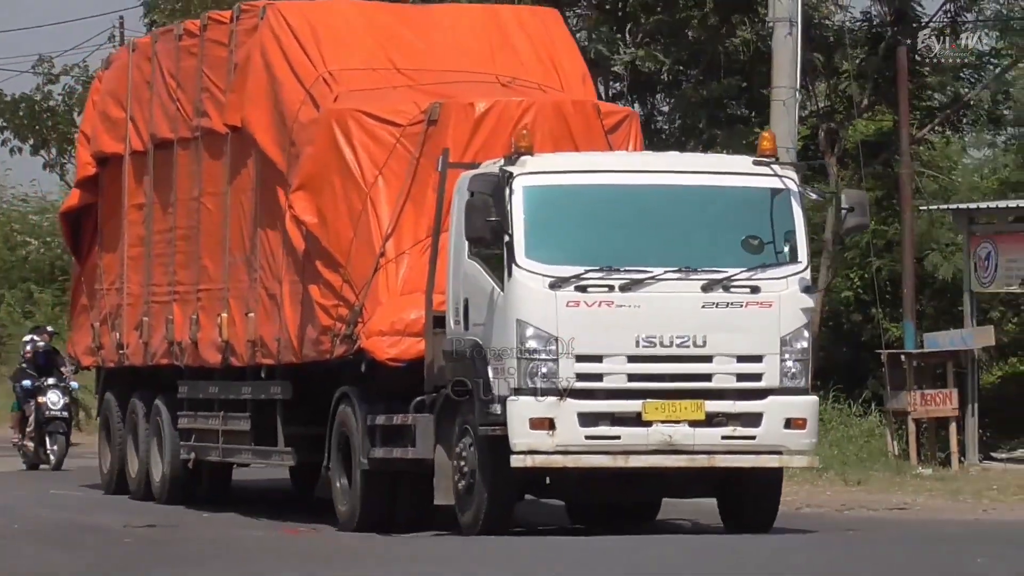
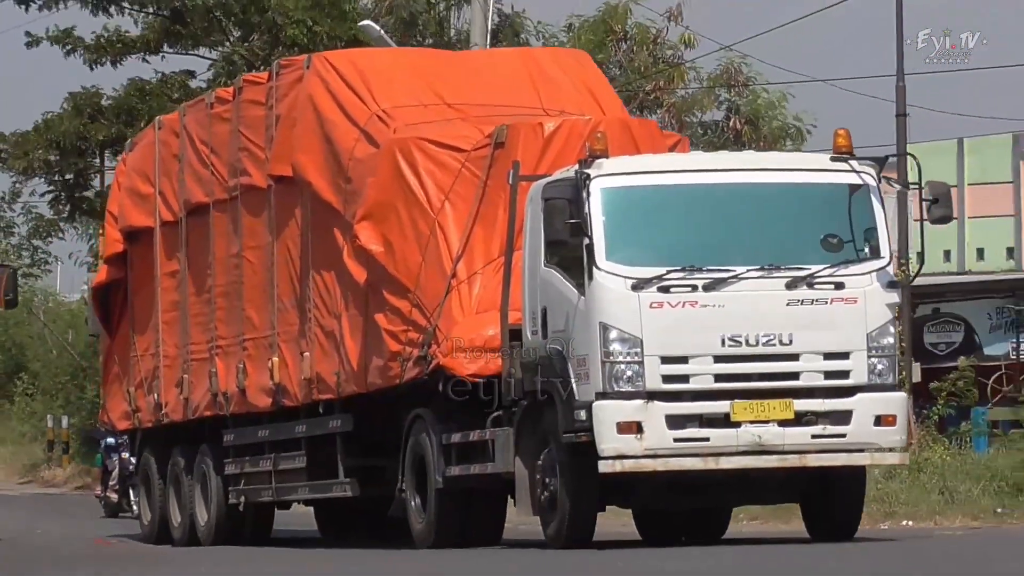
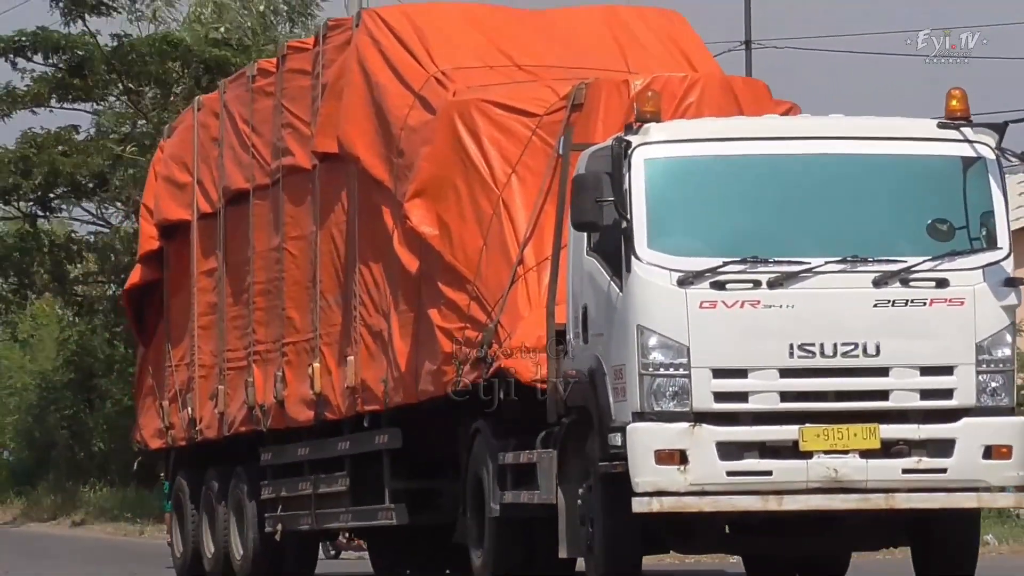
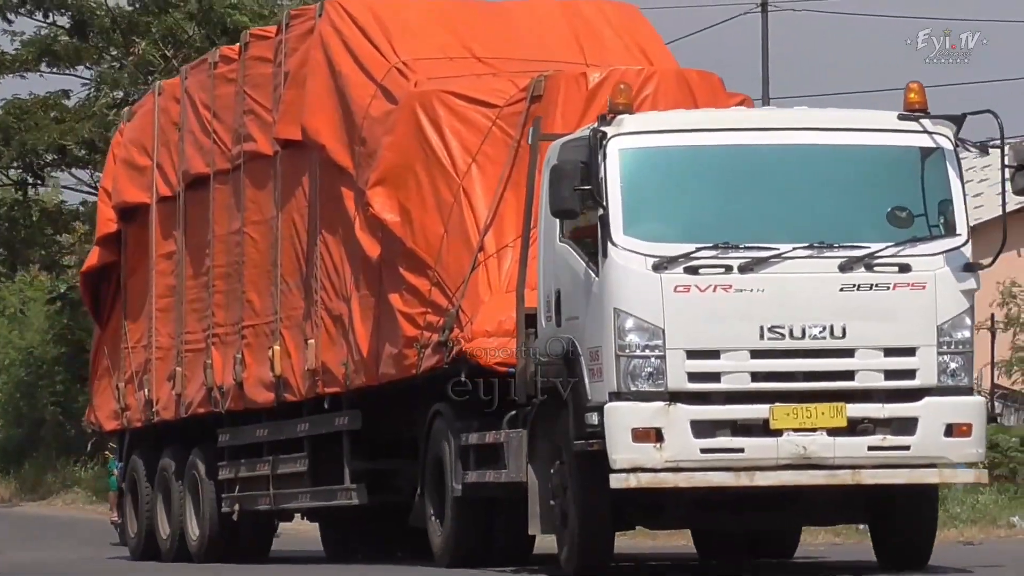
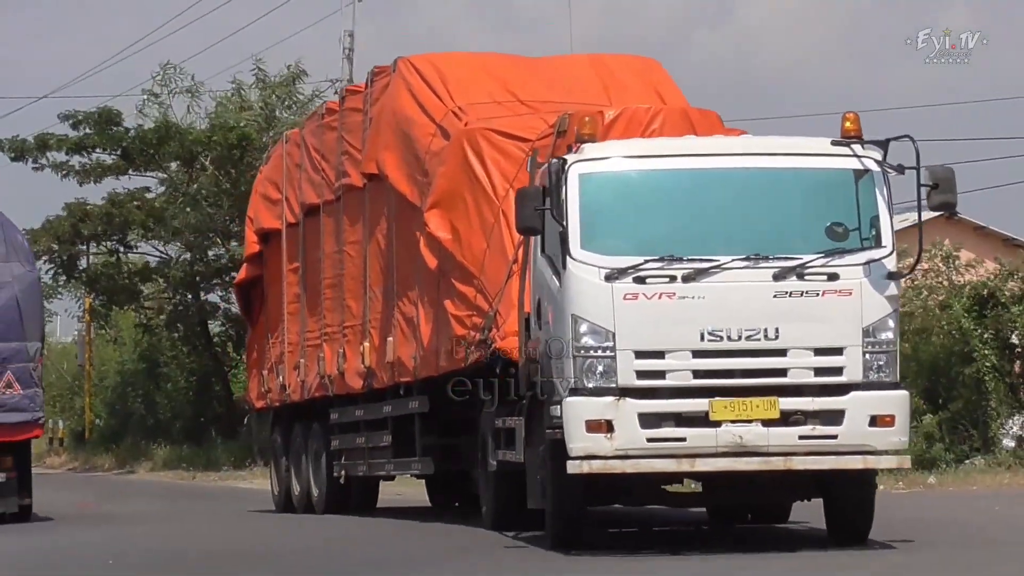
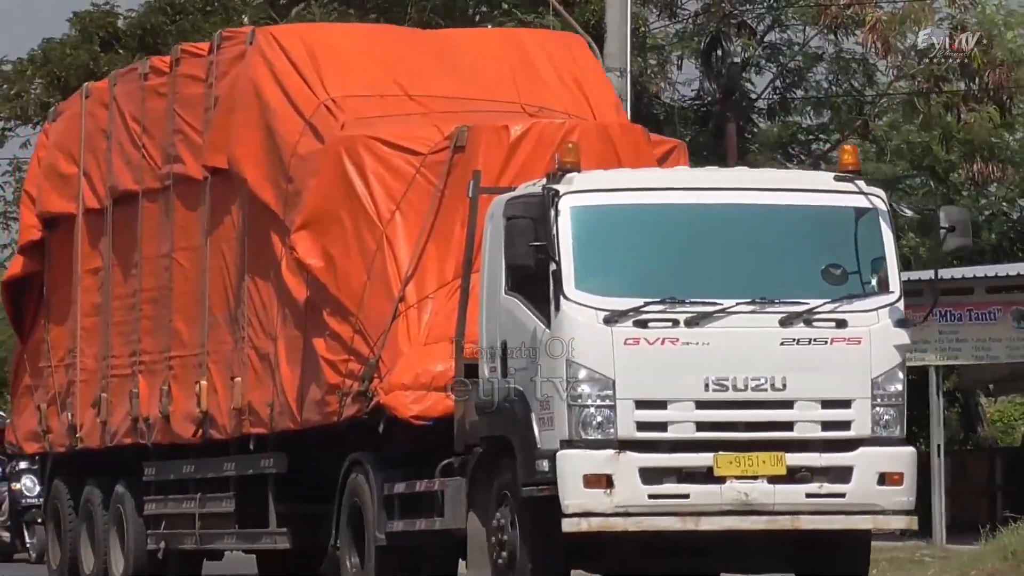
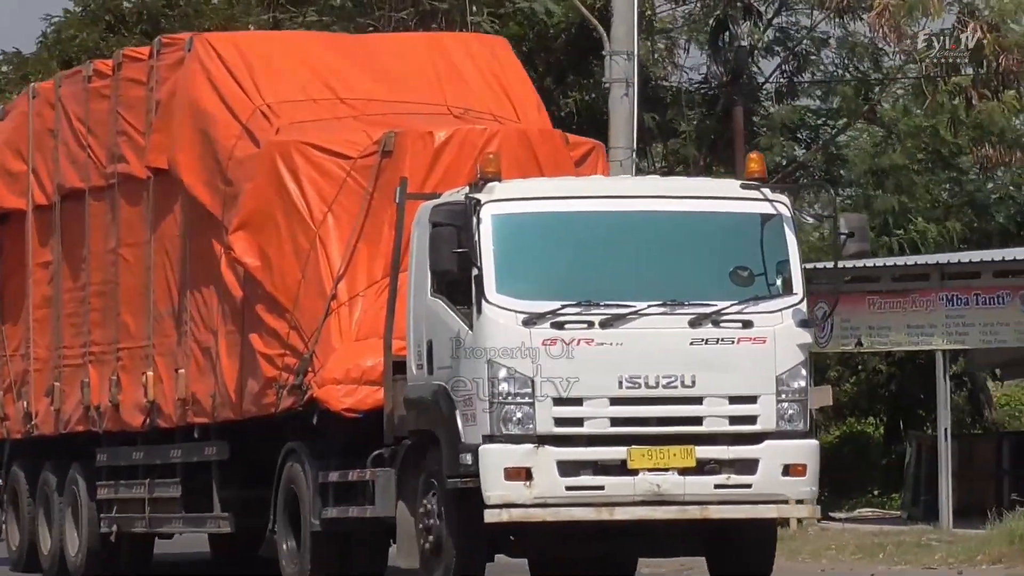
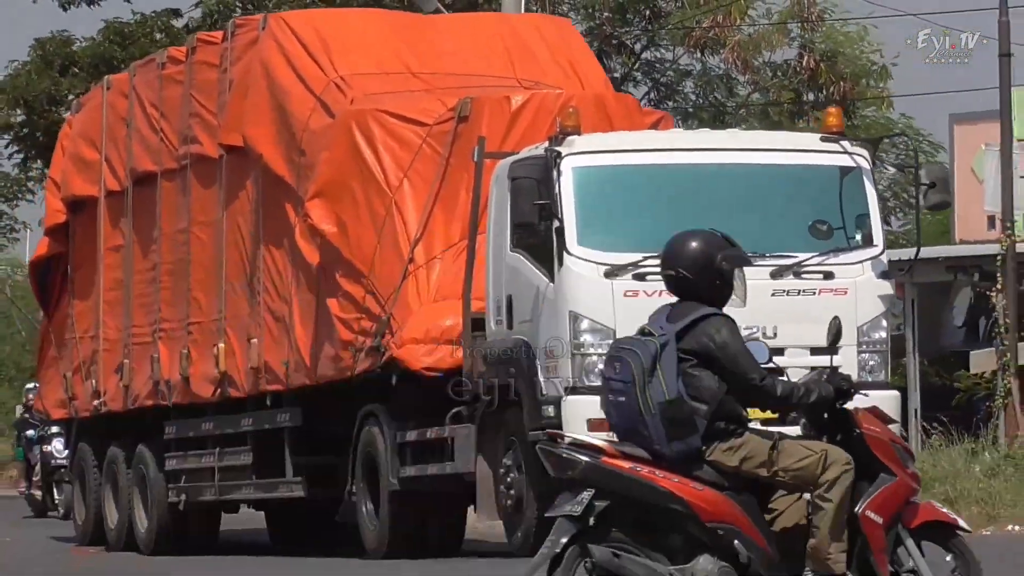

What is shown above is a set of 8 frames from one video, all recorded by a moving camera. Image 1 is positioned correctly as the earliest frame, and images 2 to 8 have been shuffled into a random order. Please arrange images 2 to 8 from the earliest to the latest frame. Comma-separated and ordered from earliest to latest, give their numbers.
7, 6, 8, 2, 4, 3, 5
